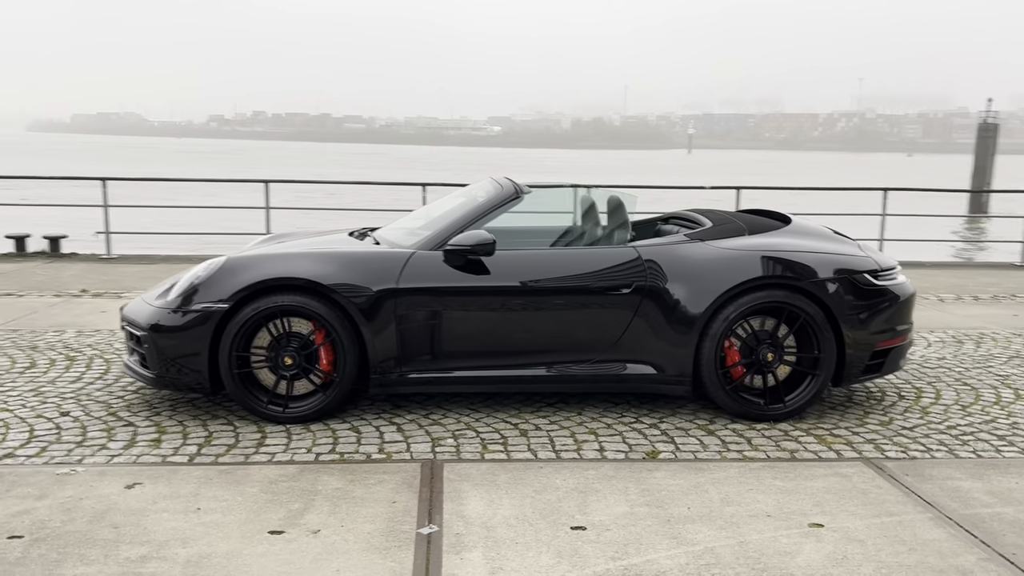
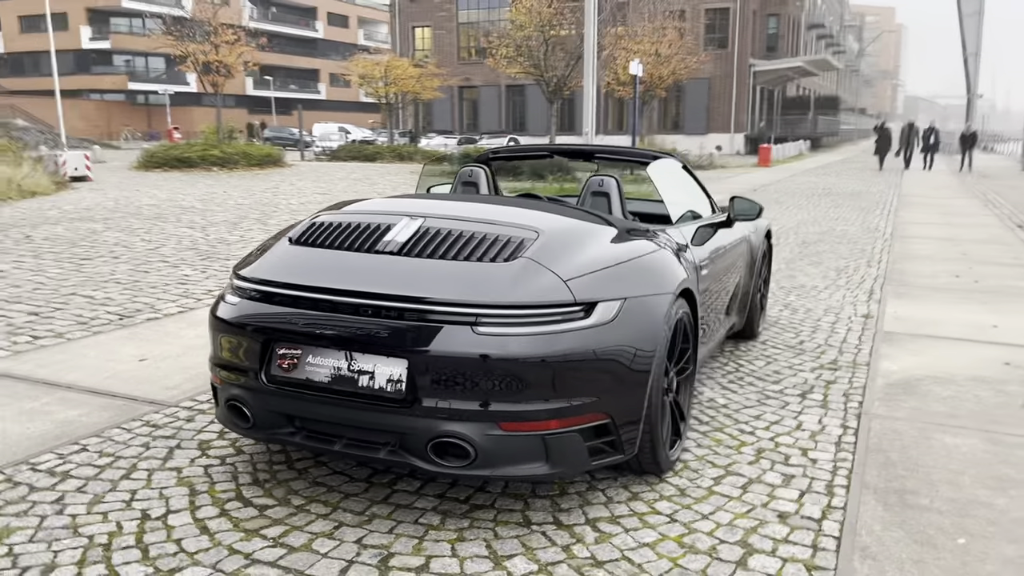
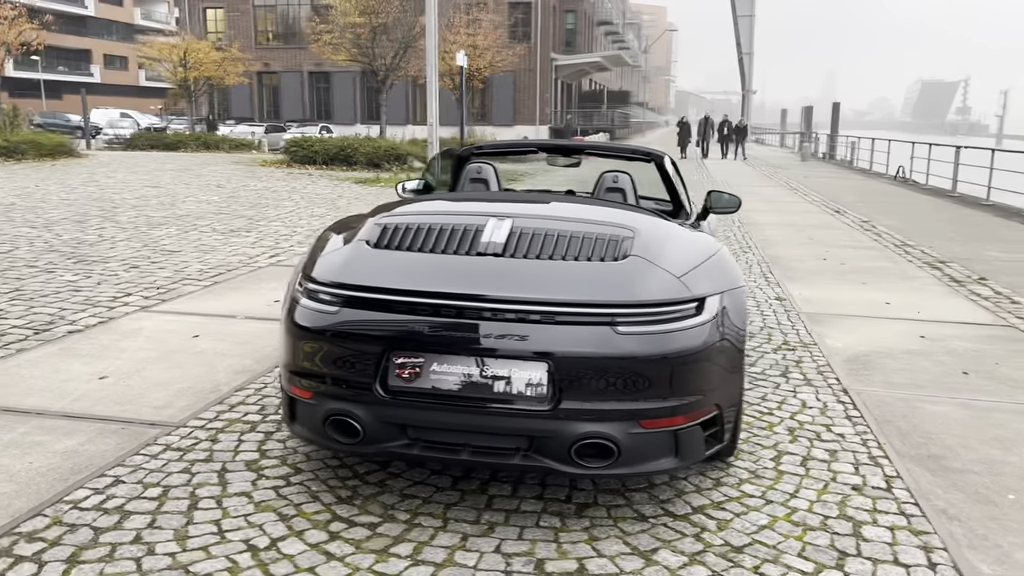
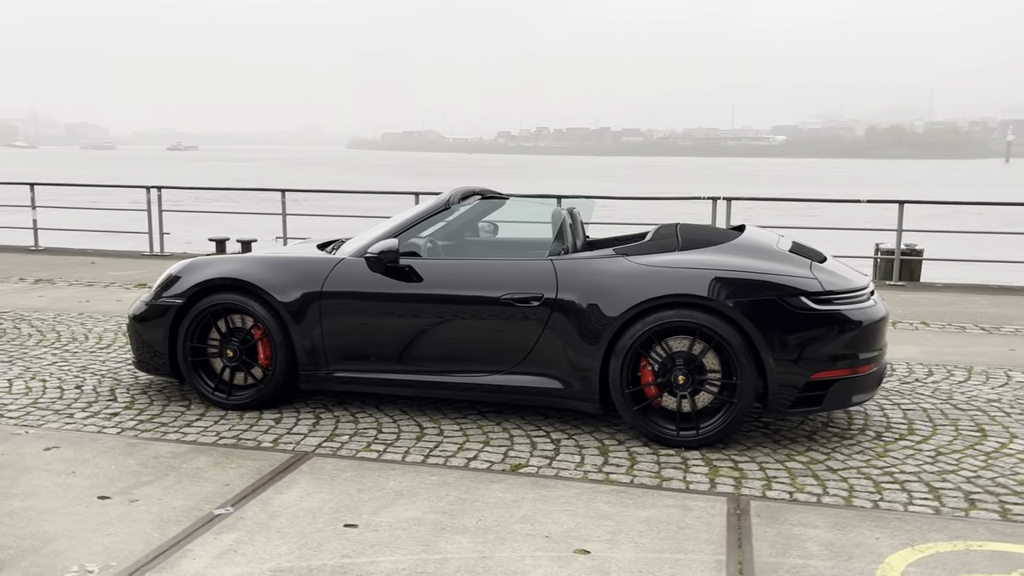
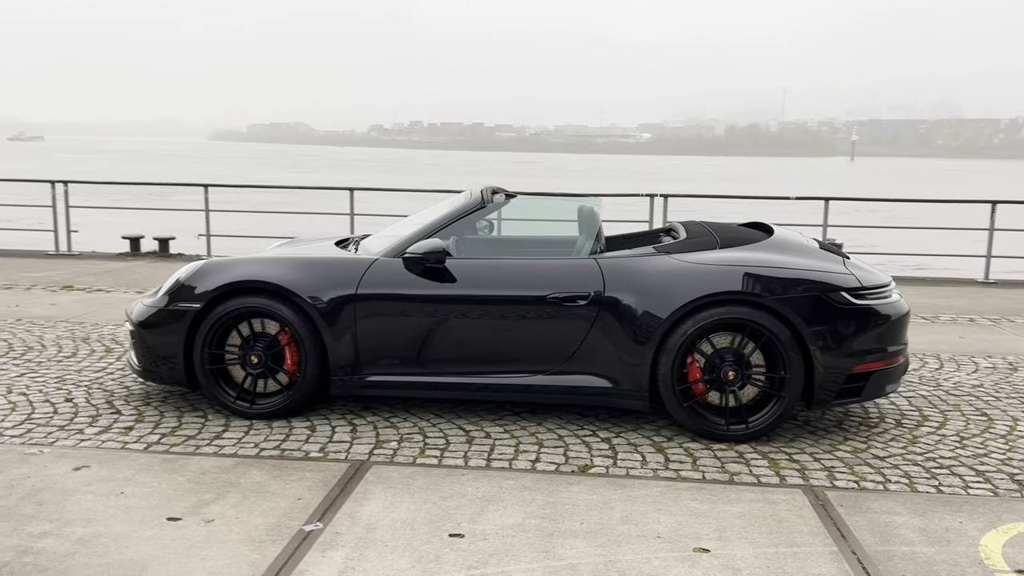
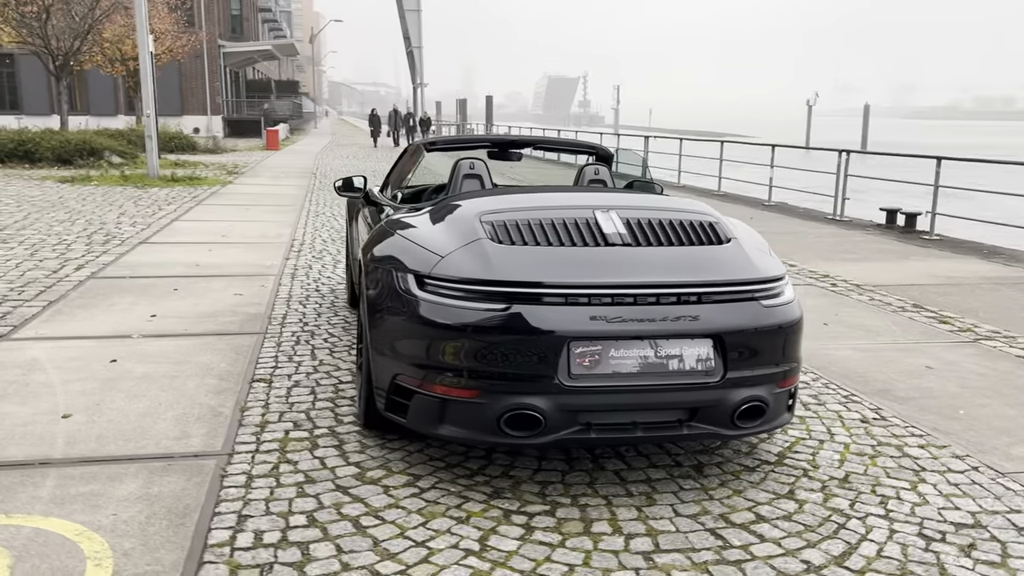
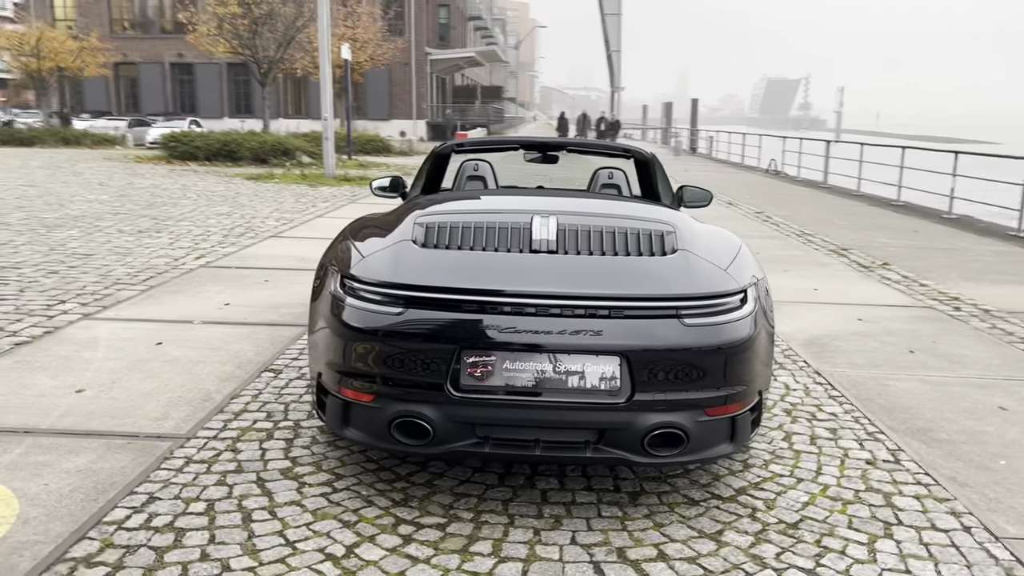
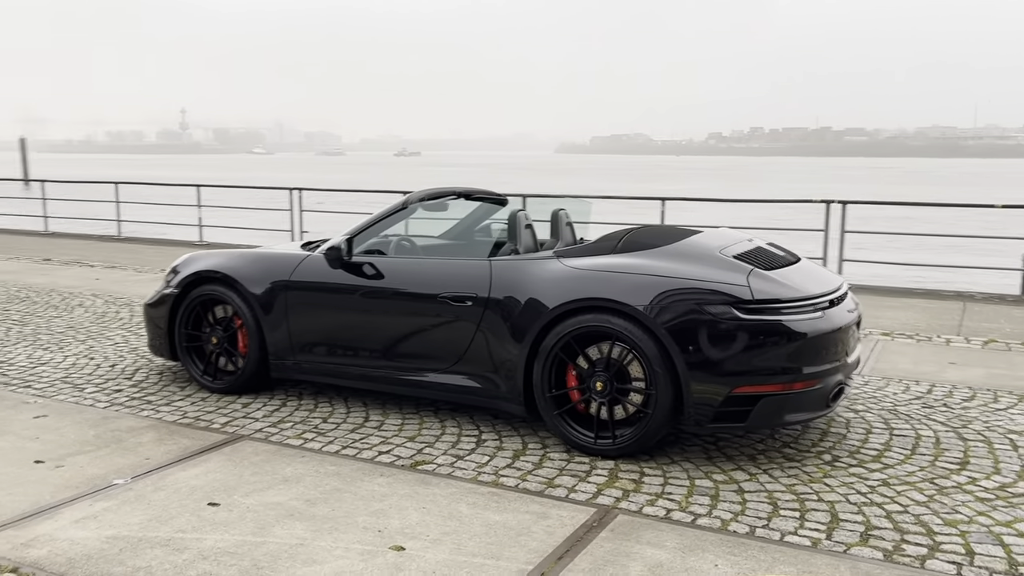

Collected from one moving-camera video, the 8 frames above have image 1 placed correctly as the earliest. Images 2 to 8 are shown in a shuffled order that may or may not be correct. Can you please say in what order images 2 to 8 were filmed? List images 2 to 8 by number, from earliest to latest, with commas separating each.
5, 4, 8, 6, 7, 3, 2
